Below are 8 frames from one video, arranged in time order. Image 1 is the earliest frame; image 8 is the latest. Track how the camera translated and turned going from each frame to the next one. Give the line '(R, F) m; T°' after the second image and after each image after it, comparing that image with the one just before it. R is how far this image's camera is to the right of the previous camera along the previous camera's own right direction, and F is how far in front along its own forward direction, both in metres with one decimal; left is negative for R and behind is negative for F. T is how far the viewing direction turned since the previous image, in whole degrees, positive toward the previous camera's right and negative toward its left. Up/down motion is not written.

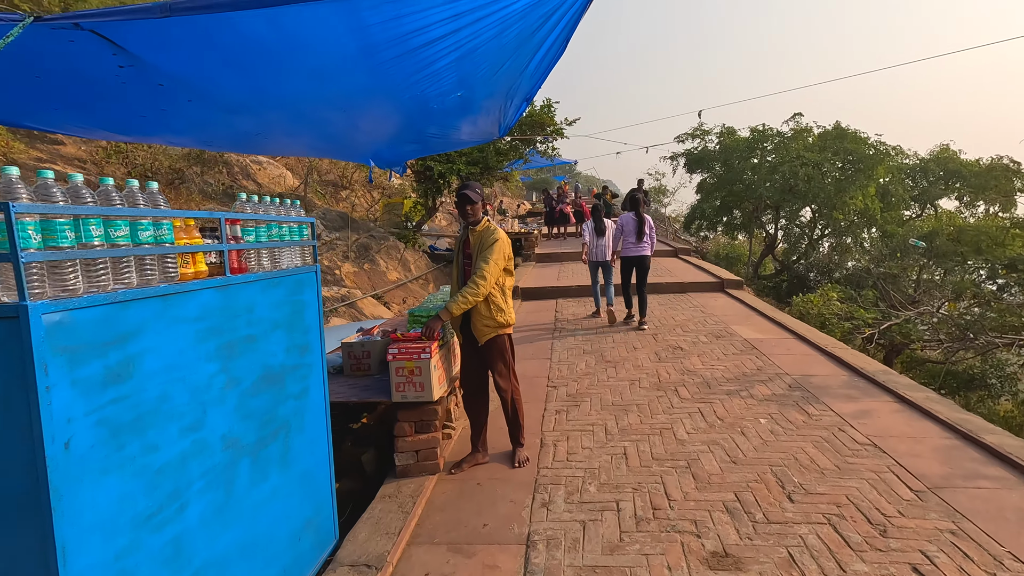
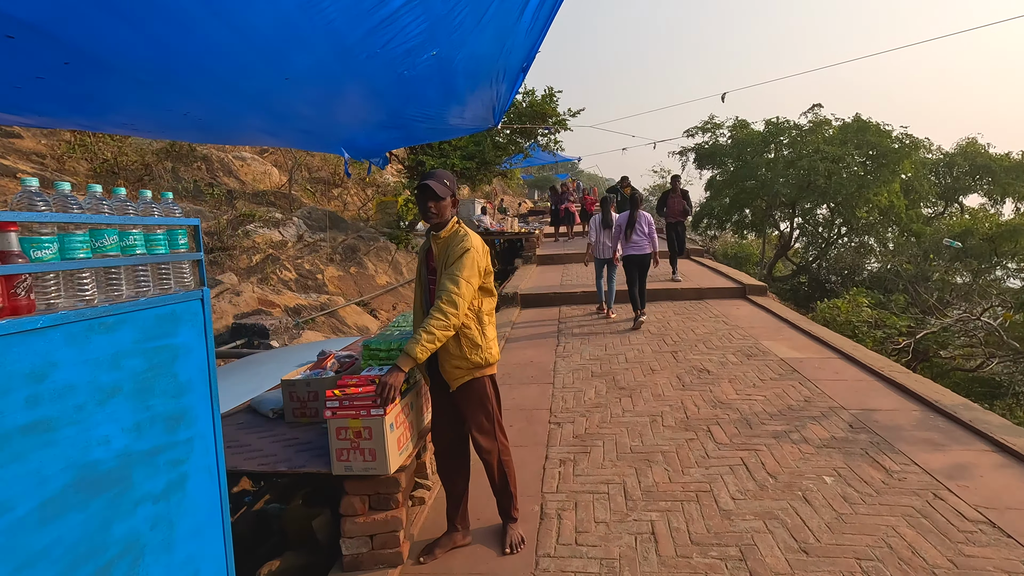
(+0.1, +0.8) m; 0°
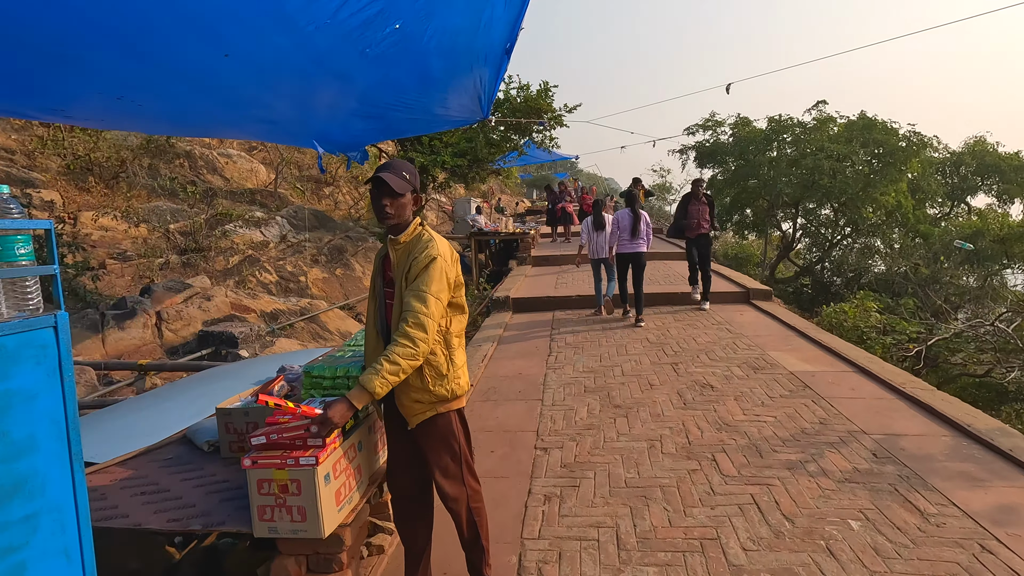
(+0.1, +0.4) m; 0°
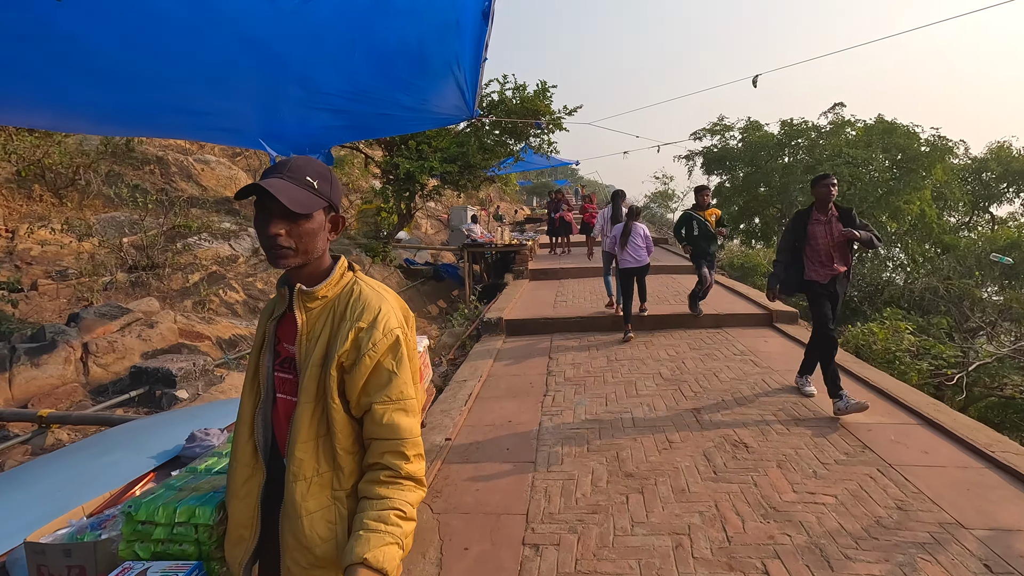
(+0.1, +0.8) m; 0°
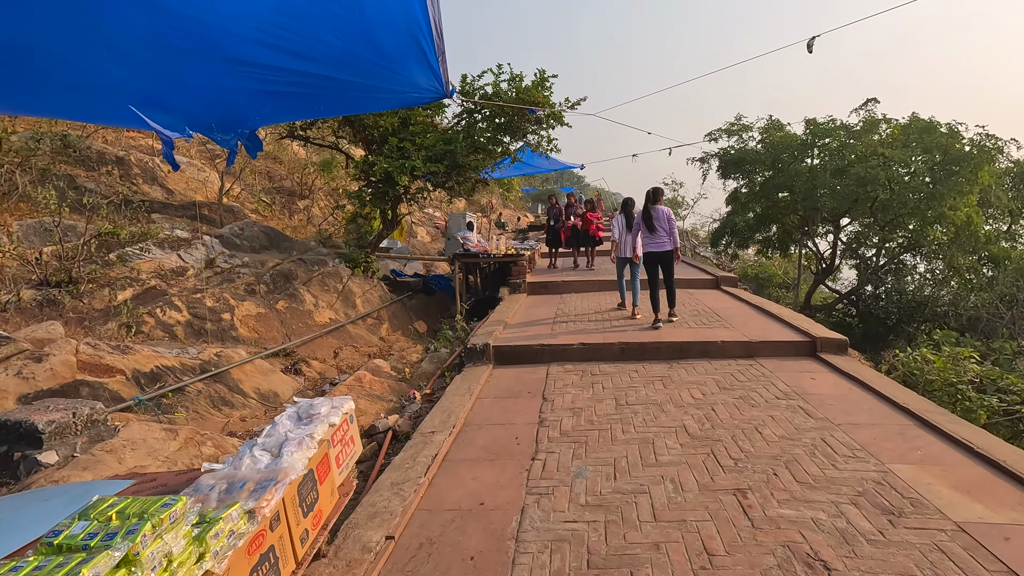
(+0.2, +1.1) m; -1°
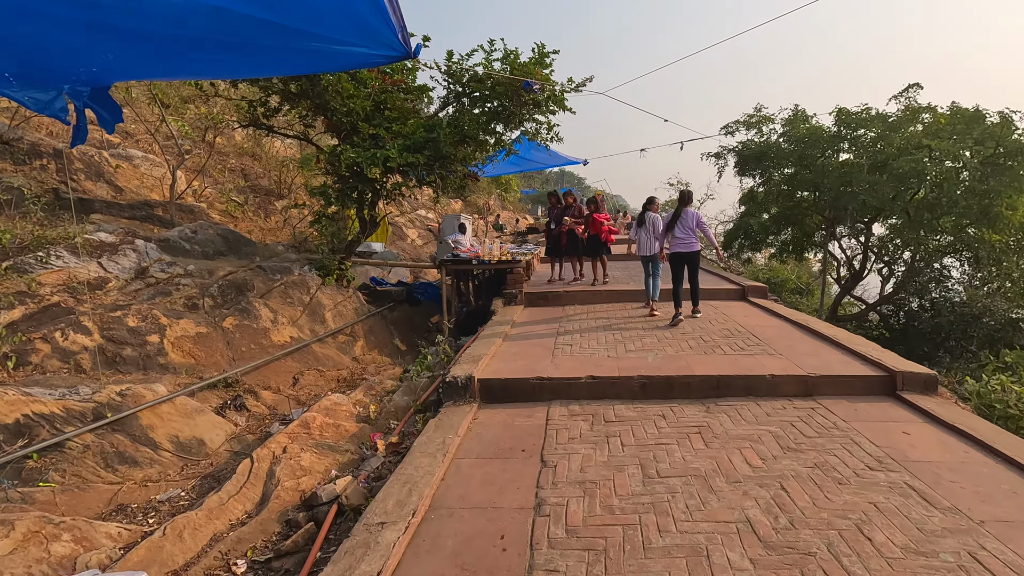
(+0.1, +1.2) m; 0°
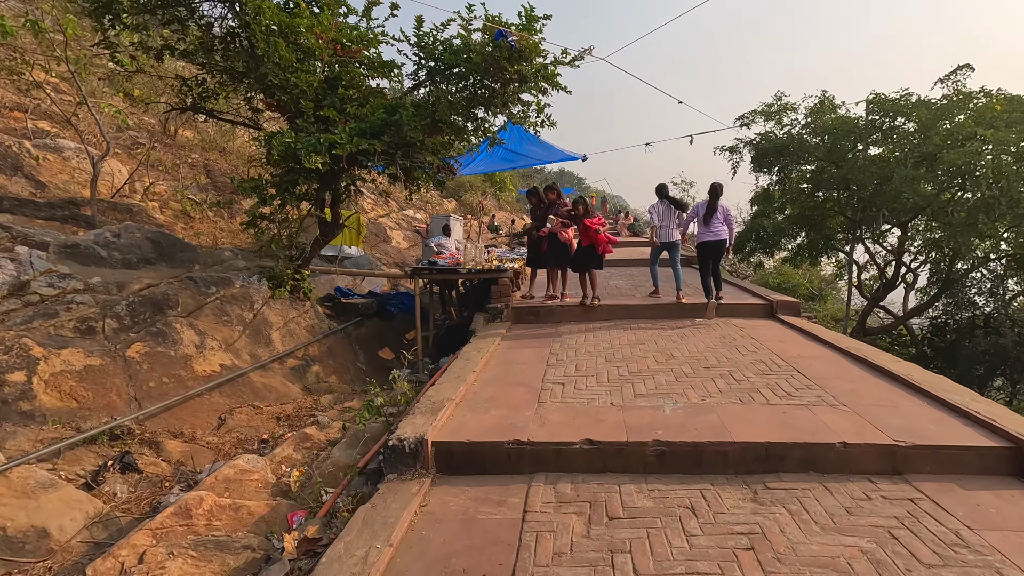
(+0.2, +1.3) m; 0°
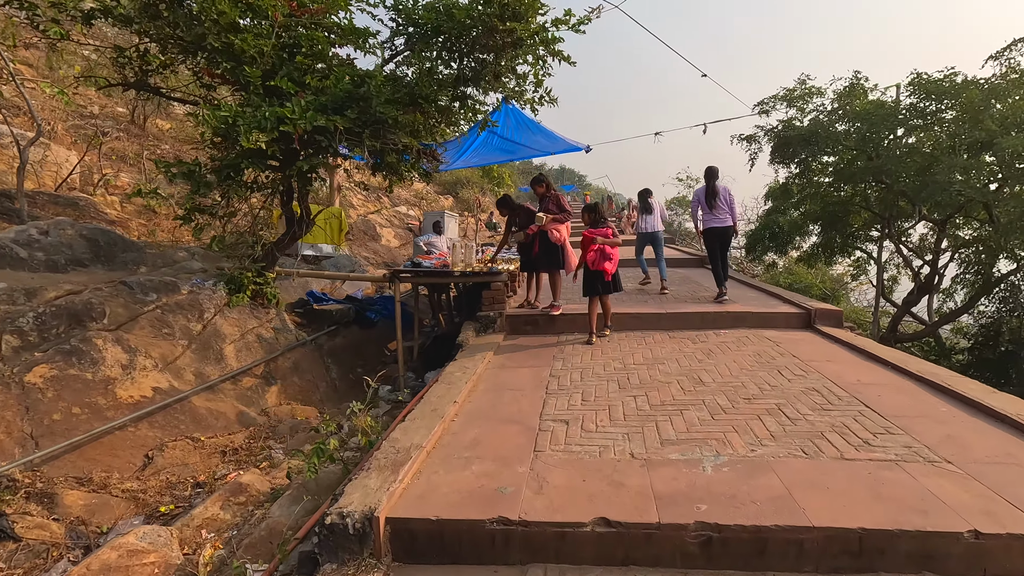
(+0.1, +0.9) m; 0°
